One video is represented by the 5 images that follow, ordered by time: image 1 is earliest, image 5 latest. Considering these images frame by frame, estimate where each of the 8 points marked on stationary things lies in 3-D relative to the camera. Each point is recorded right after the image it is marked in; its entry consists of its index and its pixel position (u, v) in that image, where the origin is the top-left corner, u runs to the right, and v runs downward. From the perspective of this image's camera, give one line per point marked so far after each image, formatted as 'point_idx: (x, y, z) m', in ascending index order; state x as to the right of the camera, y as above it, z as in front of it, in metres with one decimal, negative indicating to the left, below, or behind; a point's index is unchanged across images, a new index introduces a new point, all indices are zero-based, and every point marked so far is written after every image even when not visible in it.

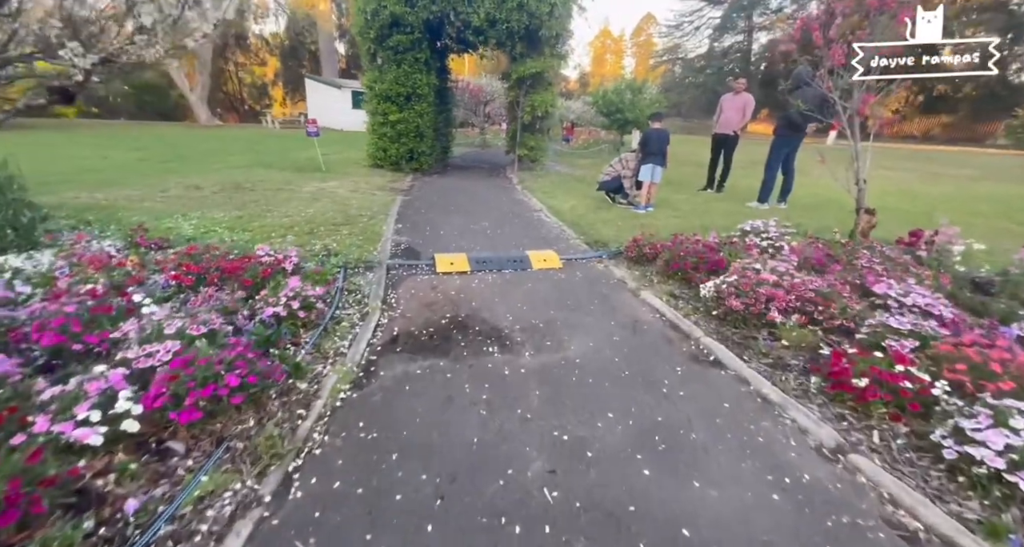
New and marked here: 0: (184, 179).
0: (-5.8, +1.6, +7.1) m
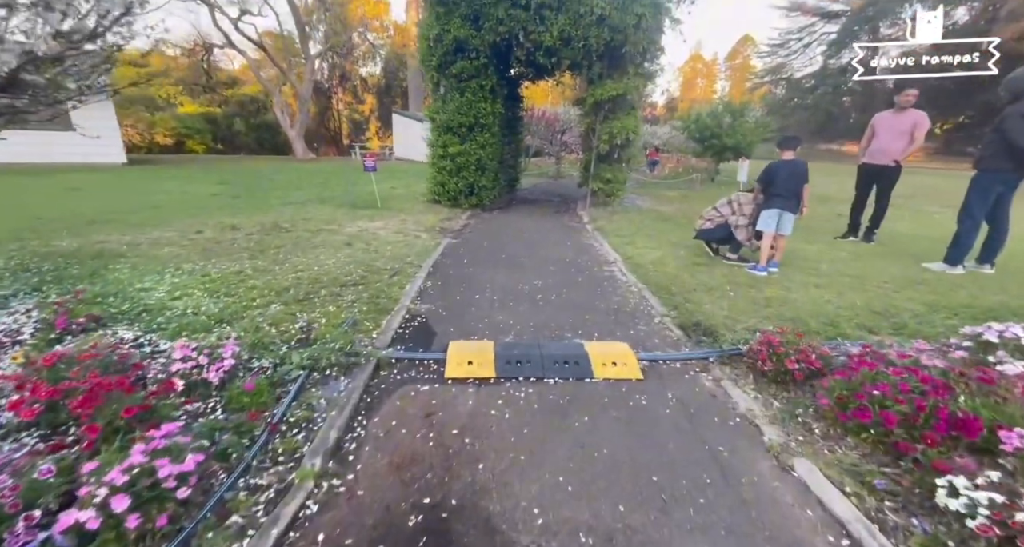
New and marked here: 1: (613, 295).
0: (-4.8, +0.9, +6.7) m
1: (+1.1, -0.2, +4.3) m
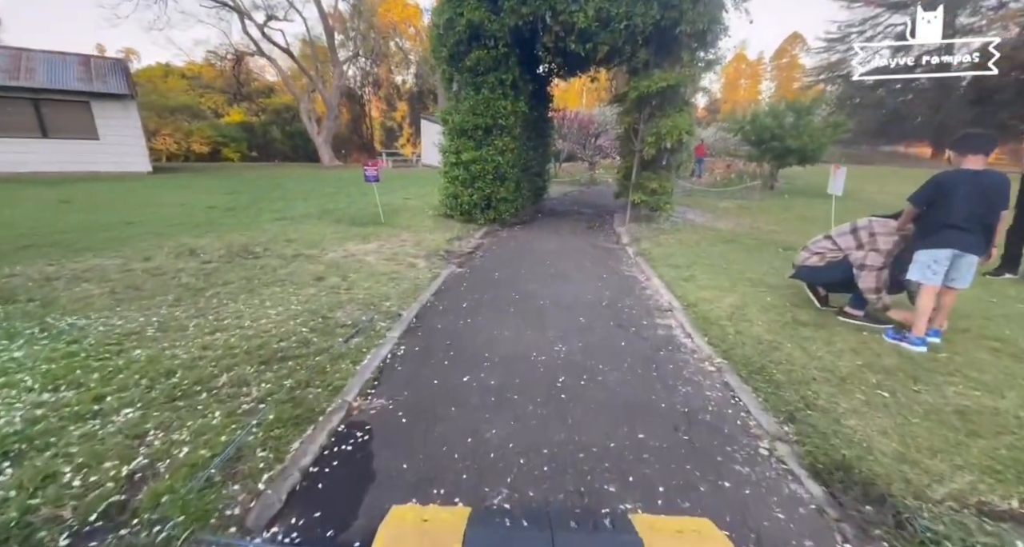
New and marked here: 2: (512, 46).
0: (-4.5, +0.5, +5.6) m
1: (+1.2, -0.7, +2.8) m
2: (0.0, +4.2, +7.4) m
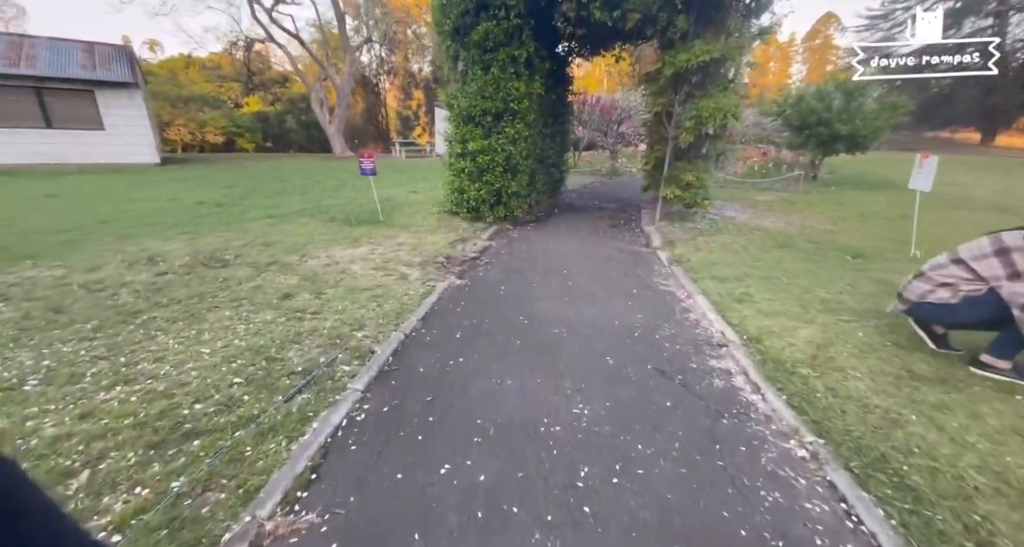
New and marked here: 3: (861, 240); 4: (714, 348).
0: (-4.4, +0.4, +4.9) m
1: (+1.1, -1.0, +1.9) m
2: (+0.2, +4.1, +6.4) m
3: (+5.1, +0.5, +5.9) m
4: (+1.5, -0.6, +3.0) m
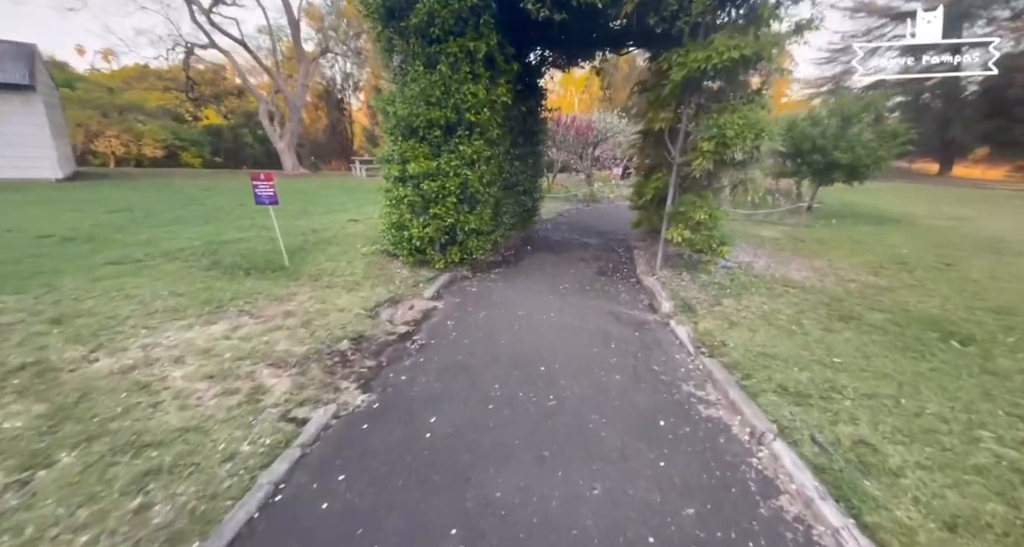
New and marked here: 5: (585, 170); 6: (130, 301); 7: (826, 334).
0: (-4.8, -0.4, +2.8) m
1: (+0.9, -1.6, +0.1) m
2: (-0.3, +3.2, +4.7) m
3: (+4.6, -0.3, +4.4) m
4: (+1.2, -1.2, +1.3) m
5: (+2.7, +3.8, +14.8) m
6: (-3.5, -0.3, +3.7) m
7: (+2.8, -0.5, +3.5) m
